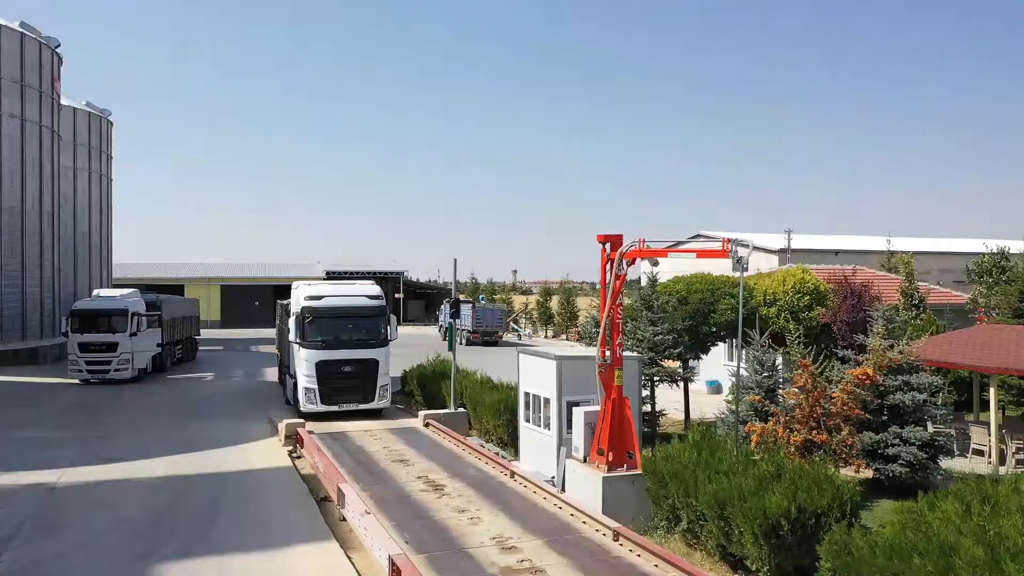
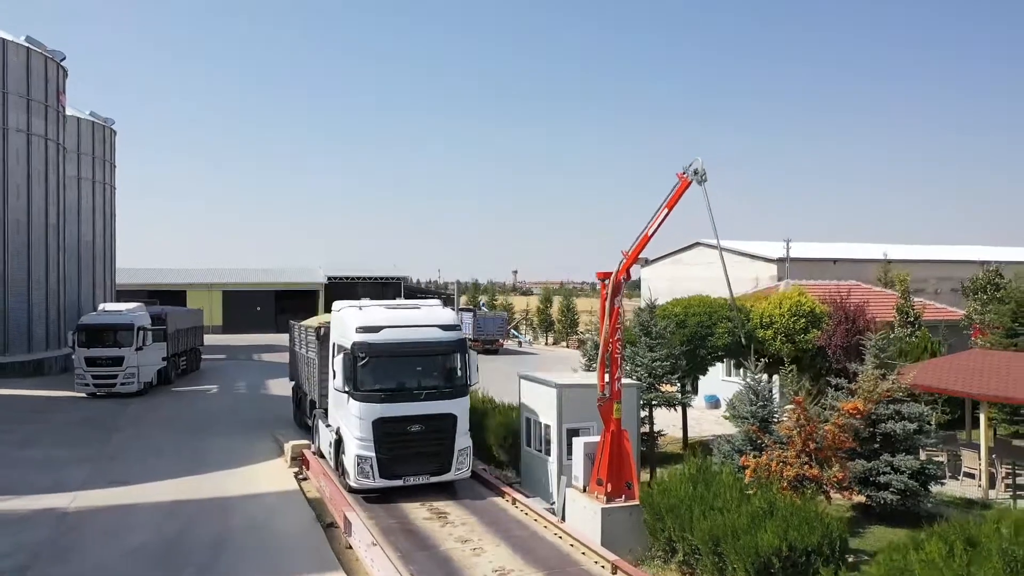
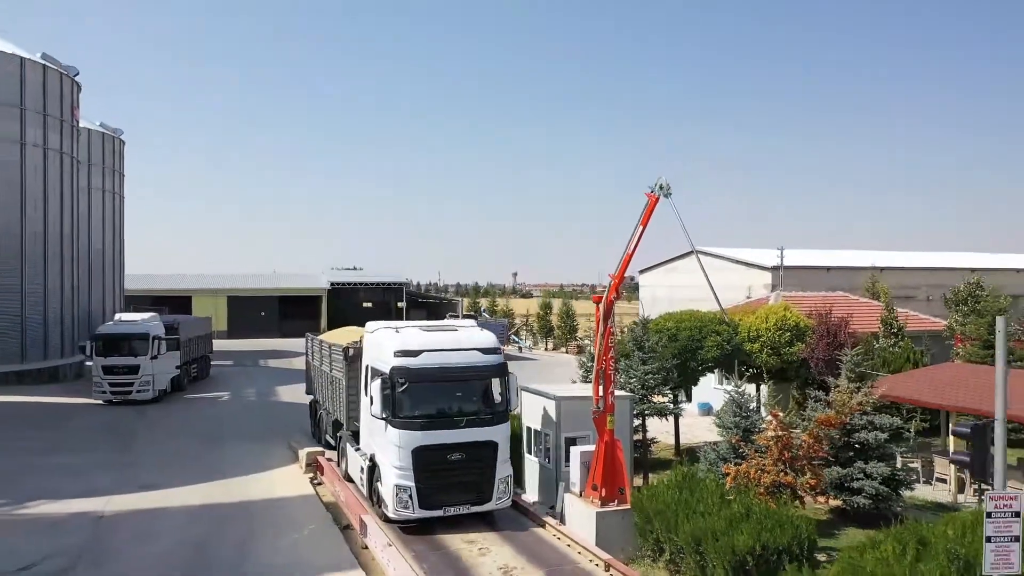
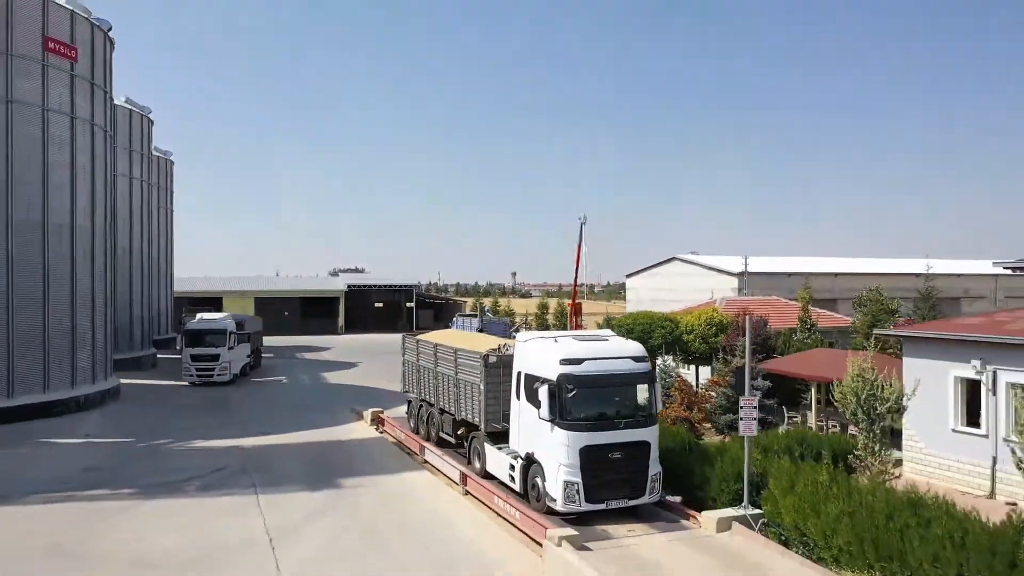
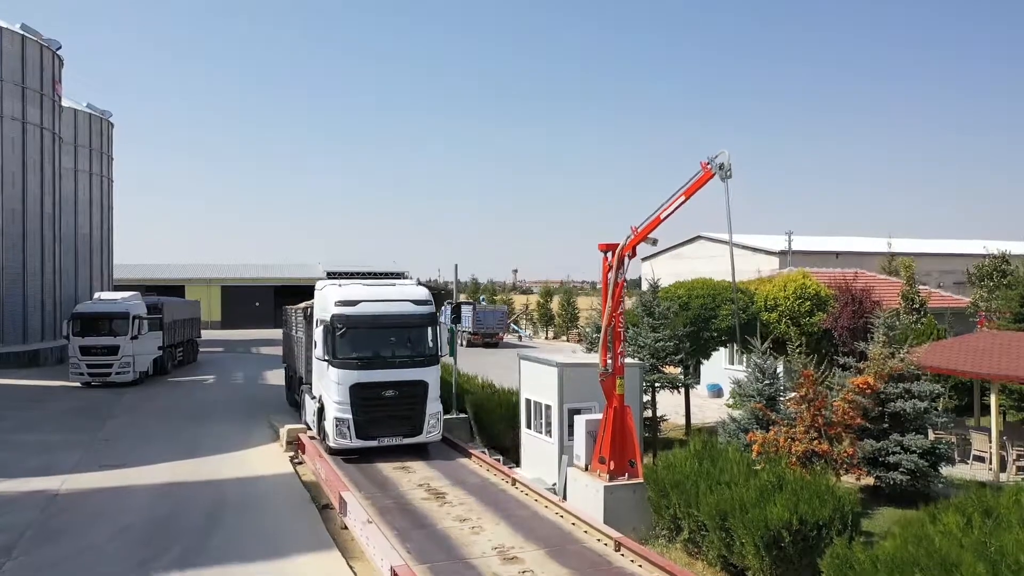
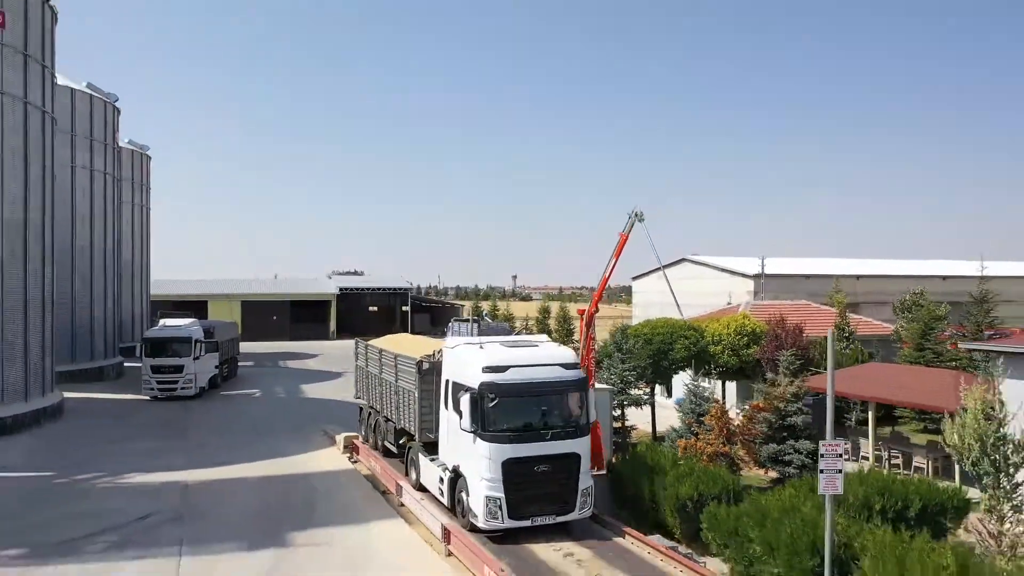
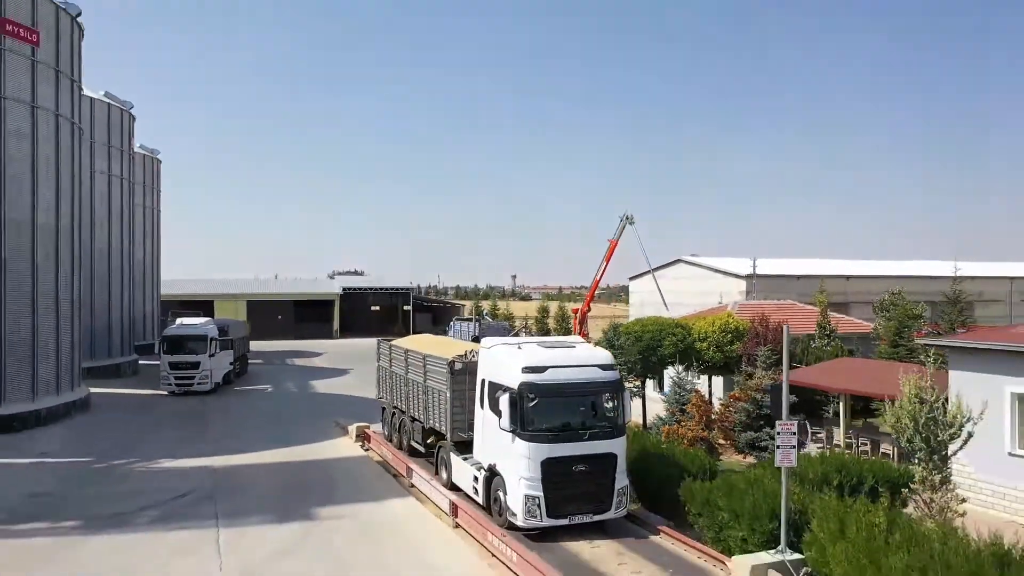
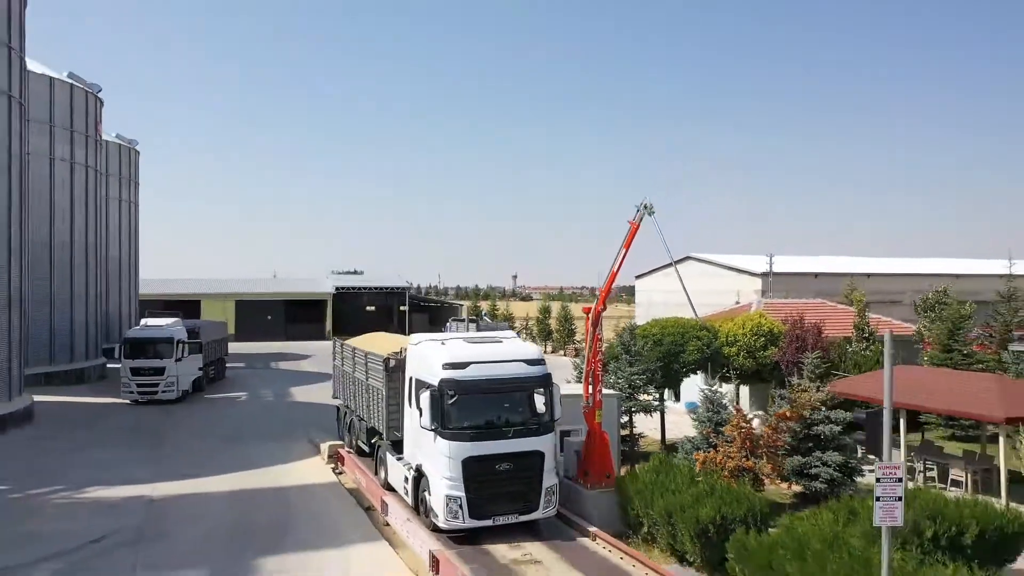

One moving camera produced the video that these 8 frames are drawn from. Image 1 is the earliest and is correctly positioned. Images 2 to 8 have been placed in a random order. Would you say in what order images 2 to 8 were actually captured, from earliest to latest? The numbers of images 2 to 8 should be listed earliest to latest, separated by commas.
5, 2, 3, 8, 6, 7, 4
